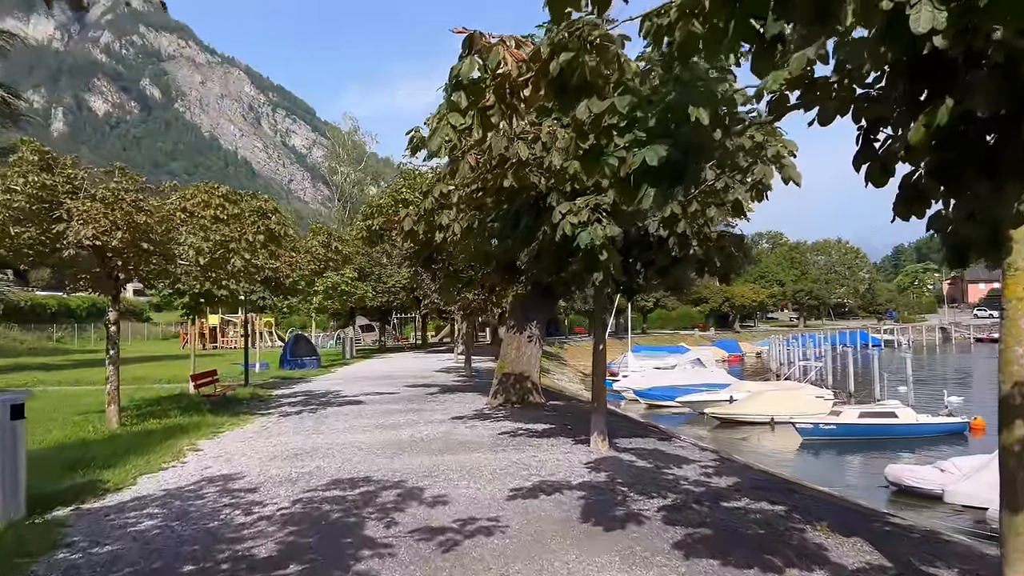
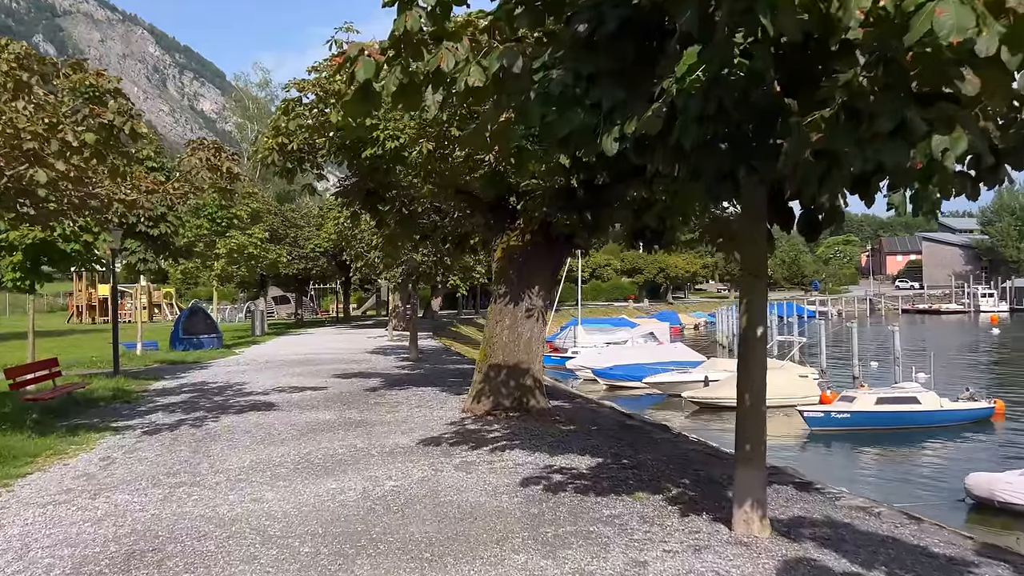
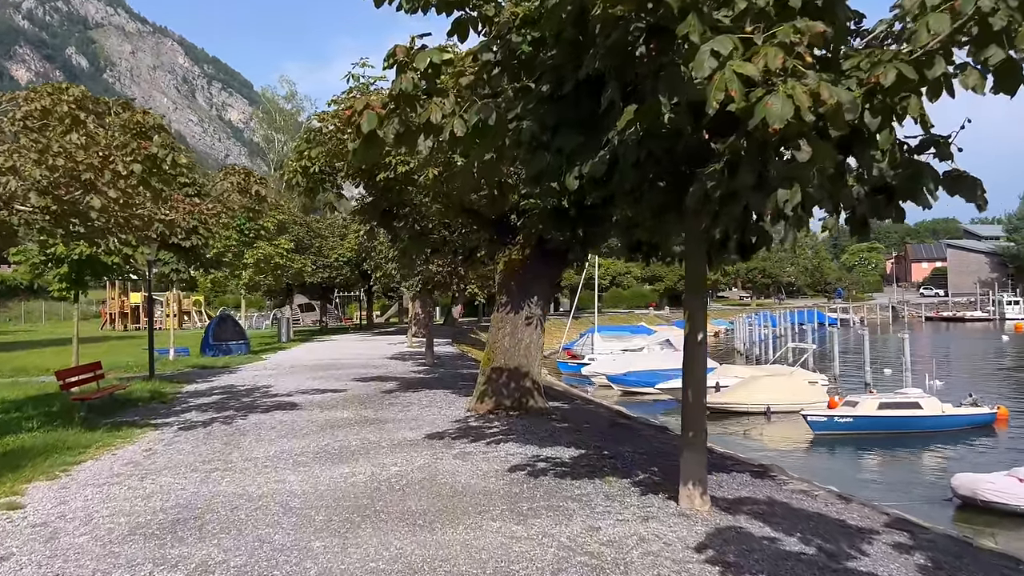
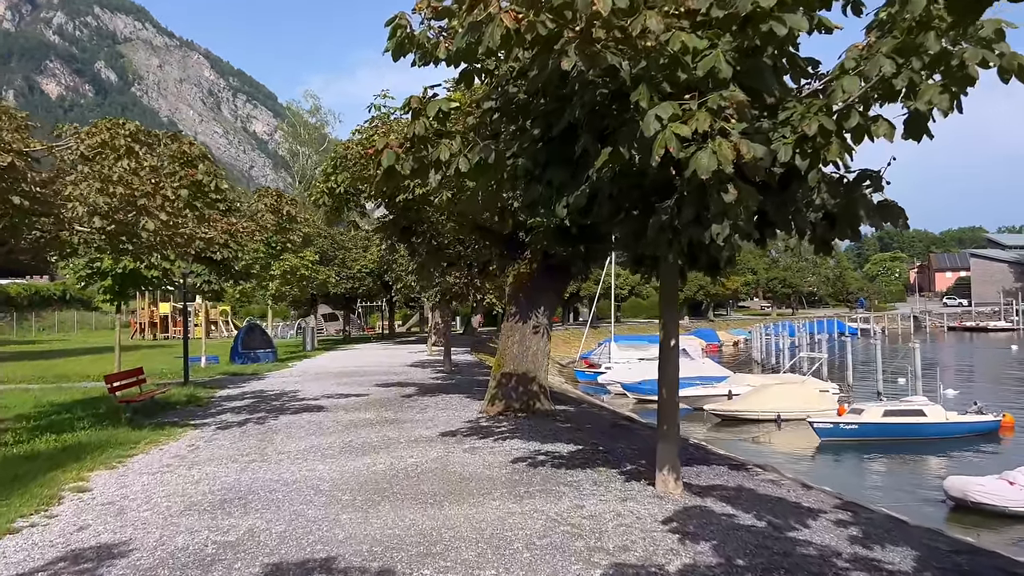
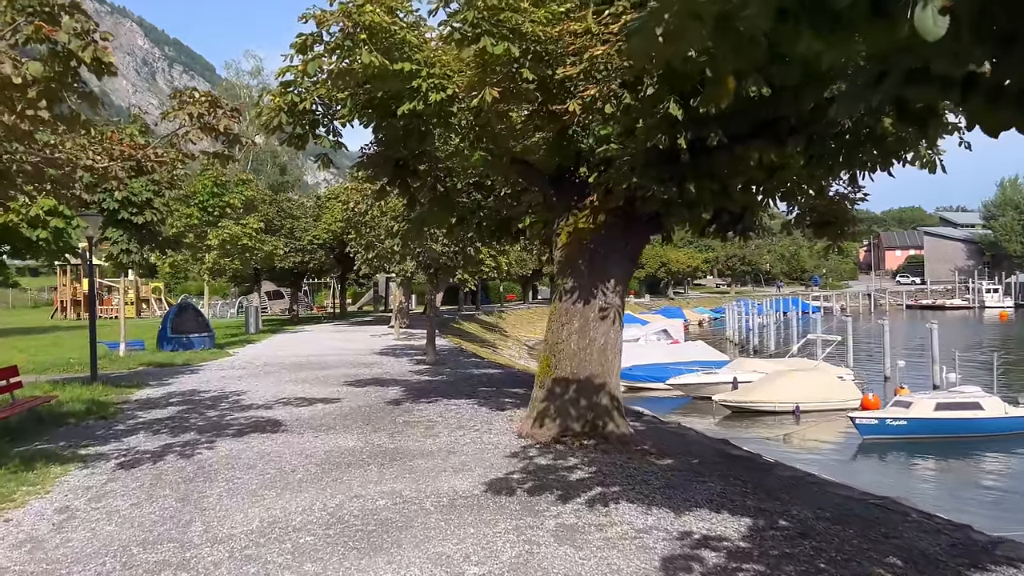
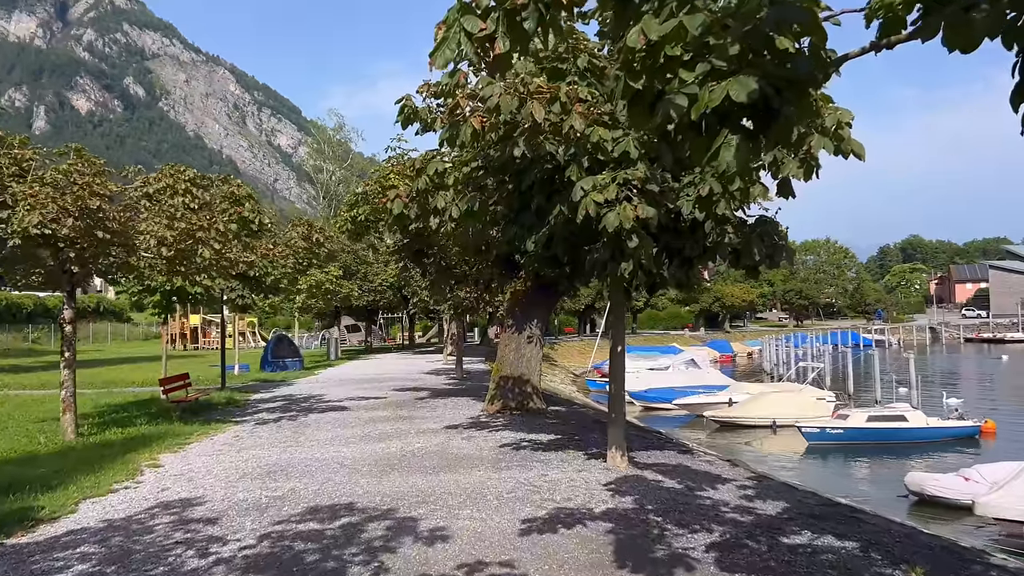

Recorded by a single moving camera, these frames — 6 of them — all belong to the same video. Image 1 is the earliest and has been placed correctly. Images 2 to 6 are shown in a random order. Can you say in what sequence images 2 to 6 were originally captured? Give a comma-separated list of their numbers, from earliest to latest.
6, 4, 3, 2, 5
